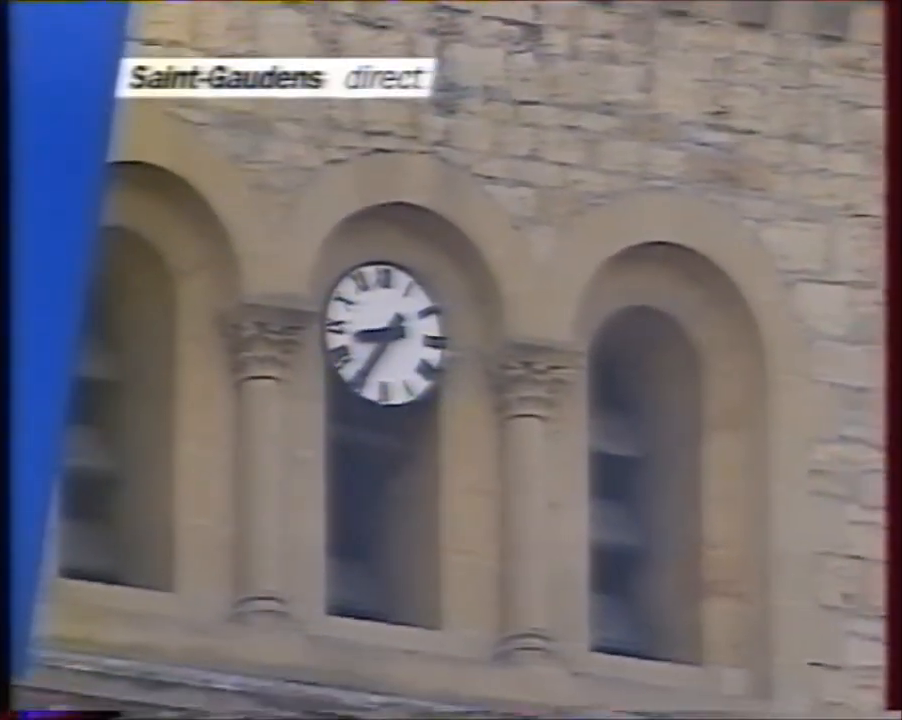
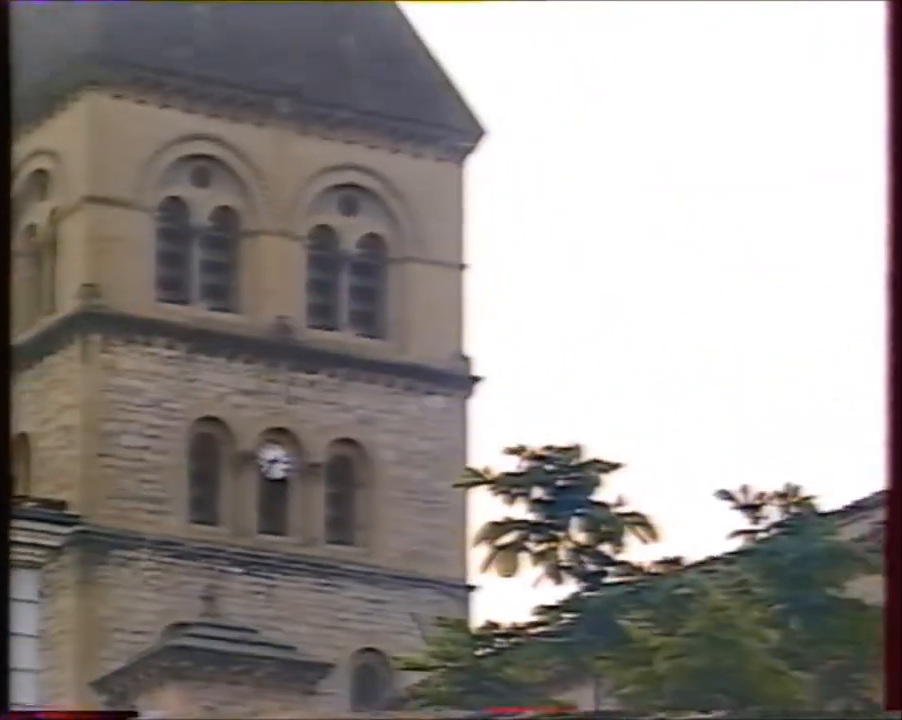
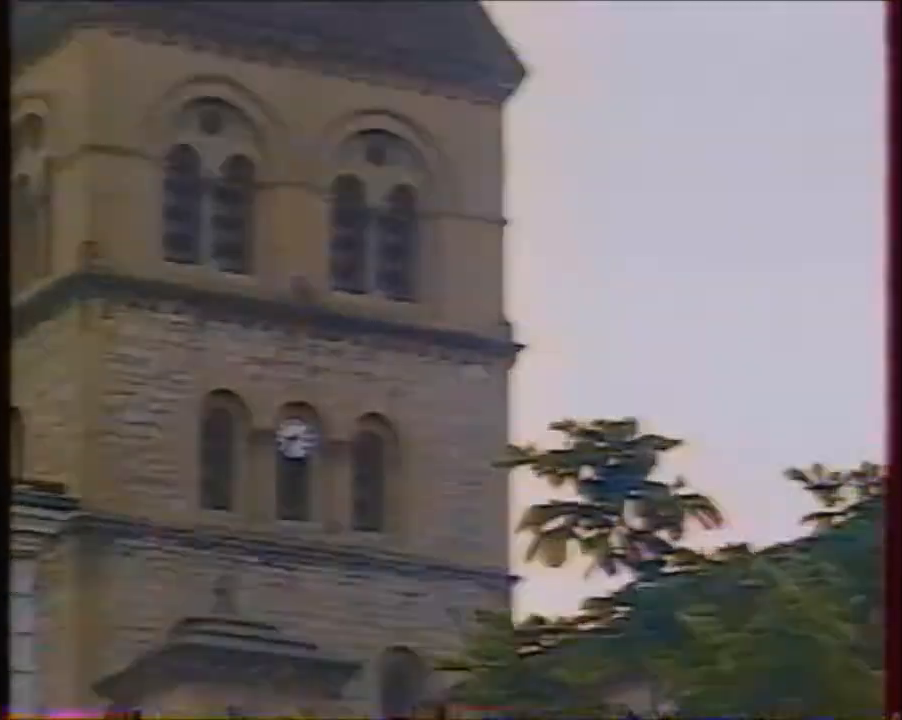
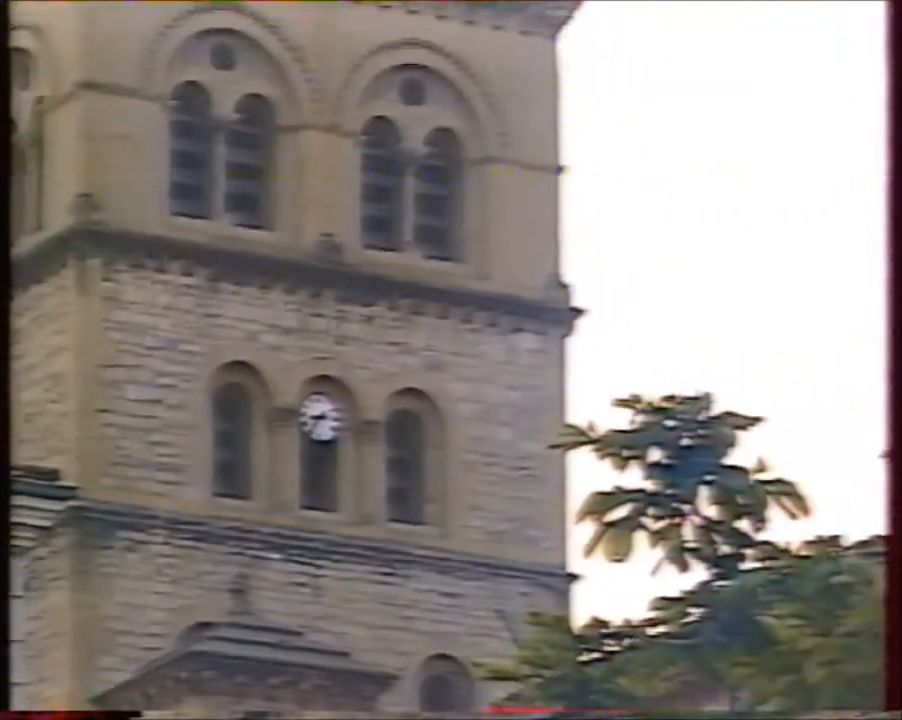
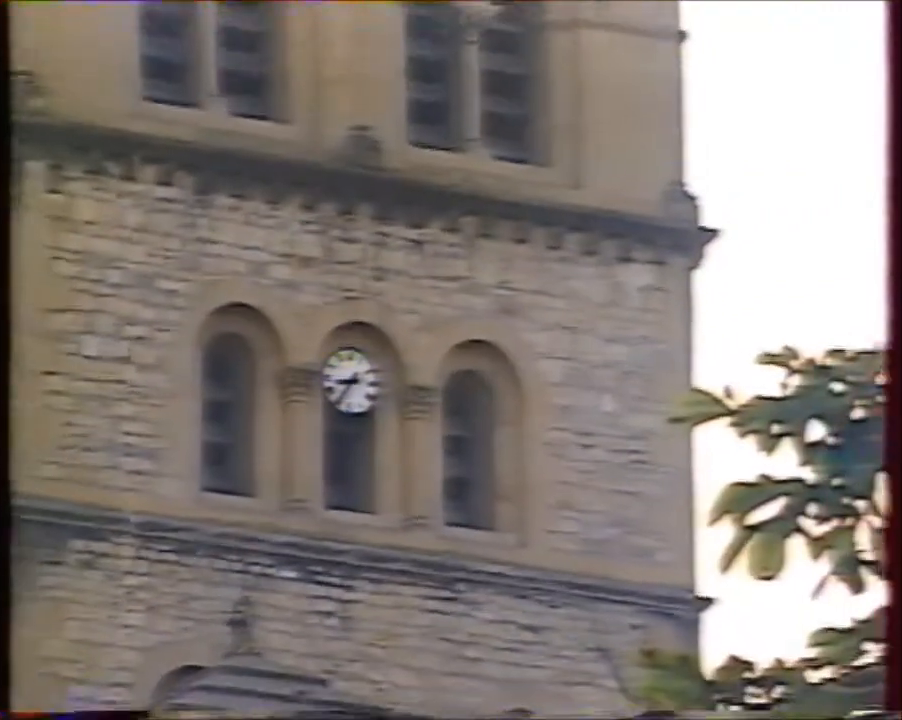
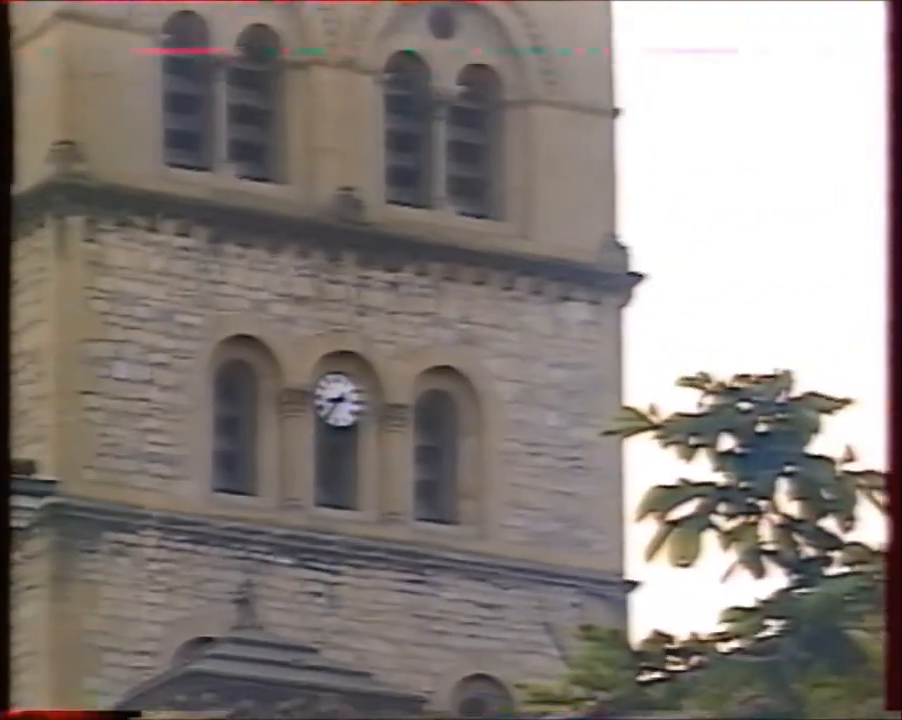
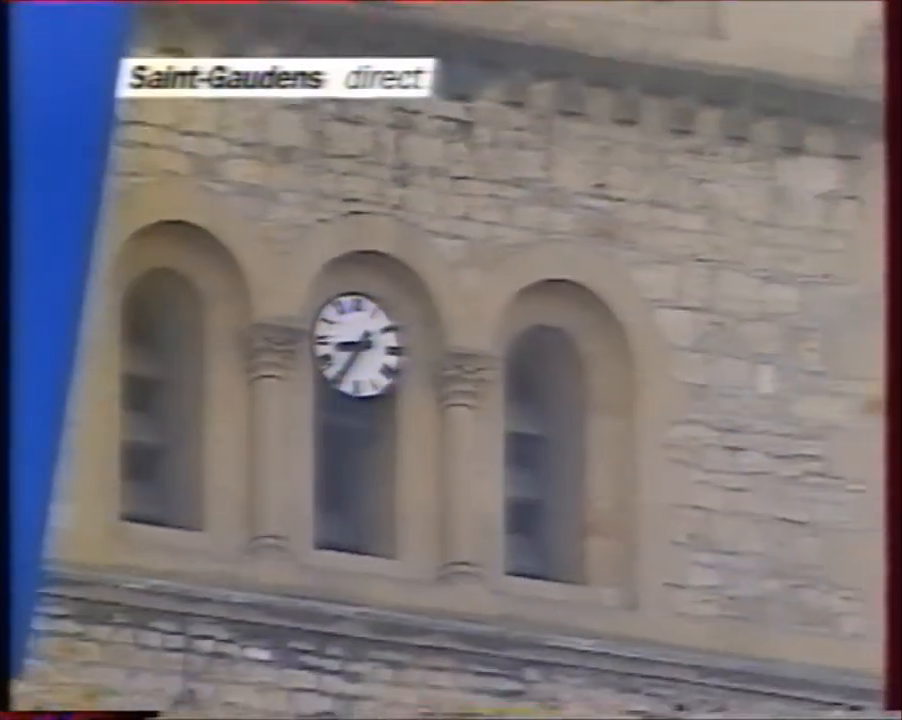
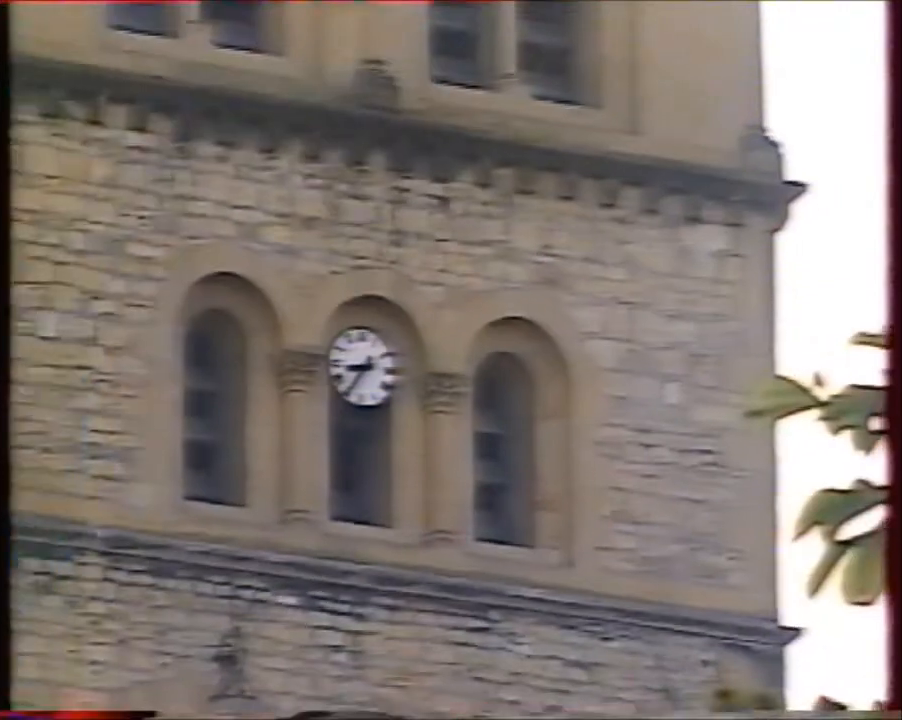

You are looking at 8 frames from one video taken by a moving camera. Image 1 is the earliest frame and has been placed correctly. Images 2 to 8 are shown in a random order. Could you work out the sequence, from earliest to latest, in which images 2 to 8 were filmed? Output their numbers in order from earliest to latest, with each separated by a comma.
7, 8, 5, 6, 4, 3, 2
